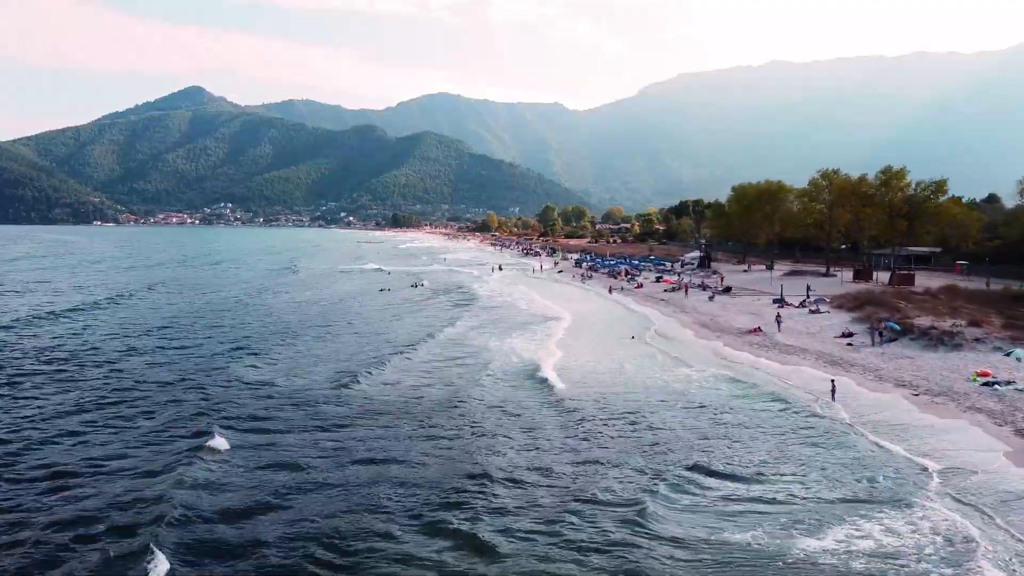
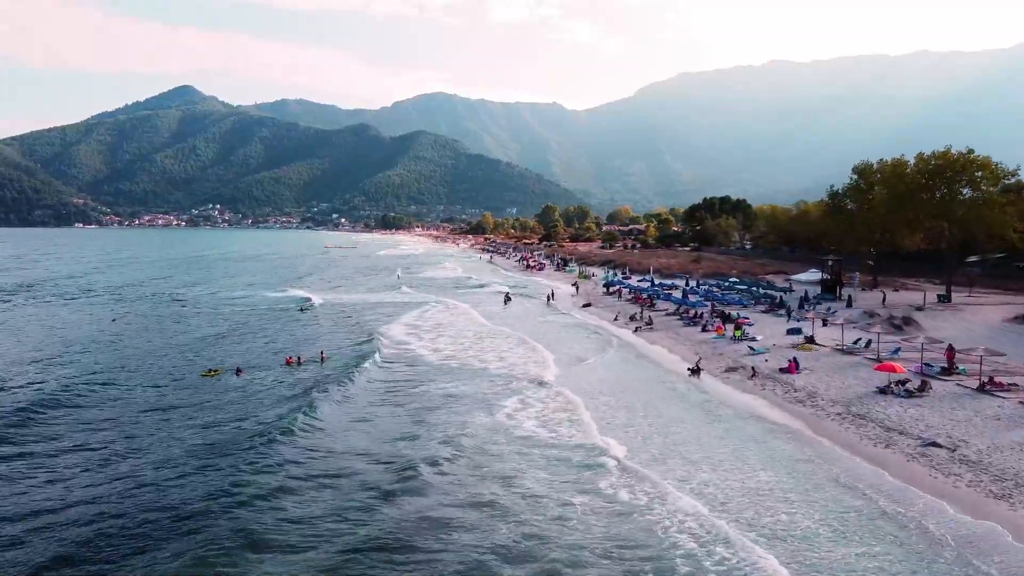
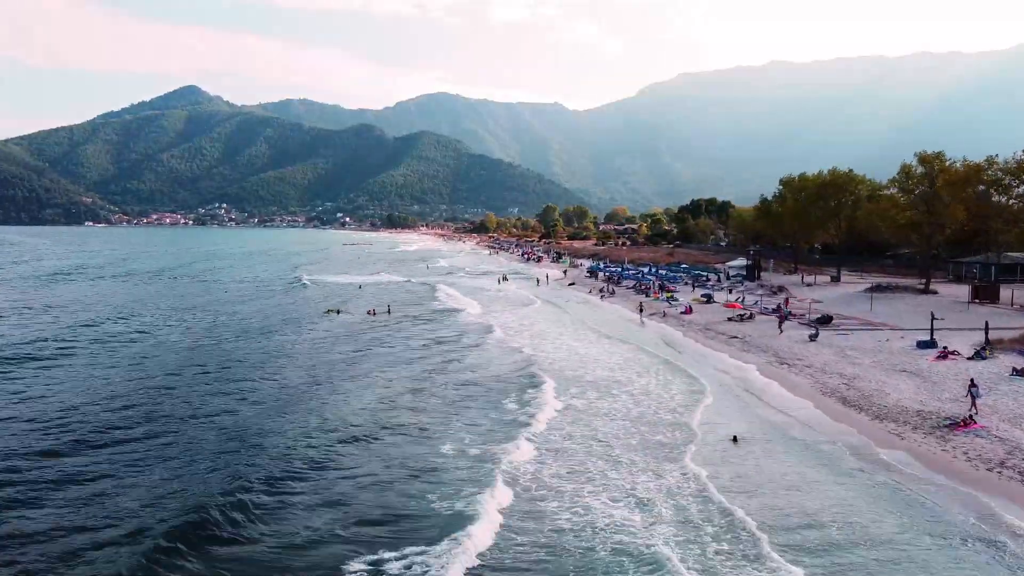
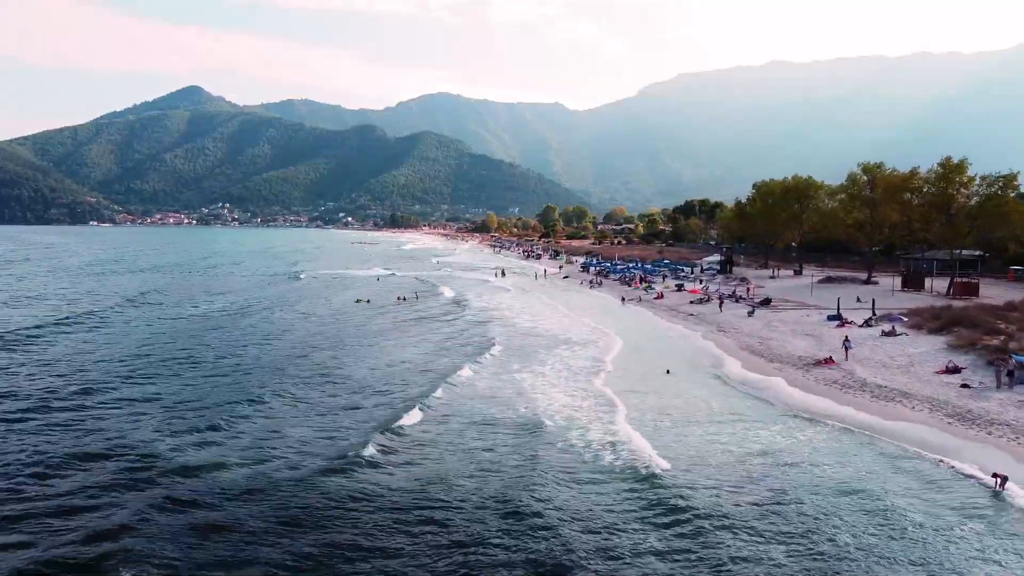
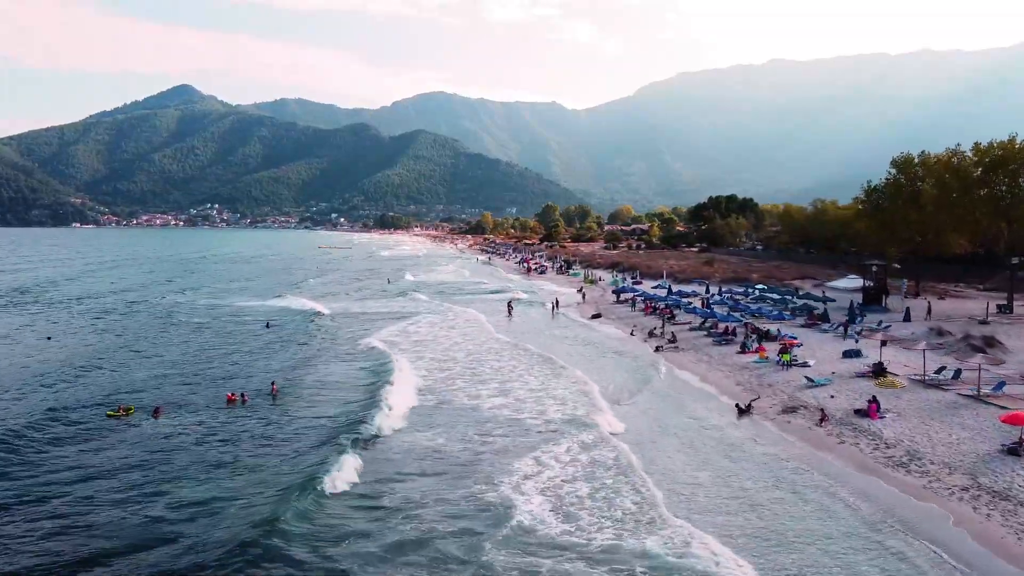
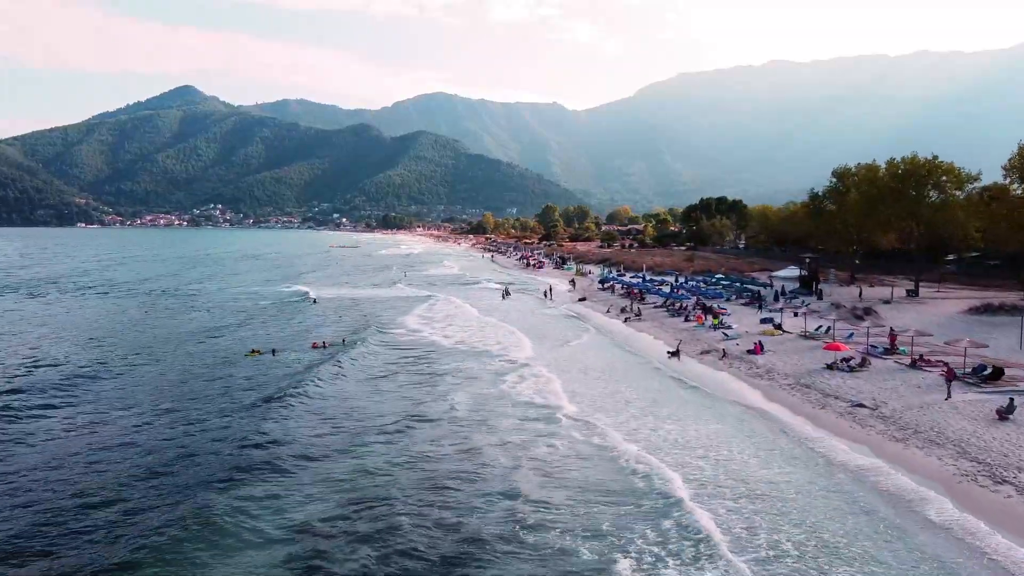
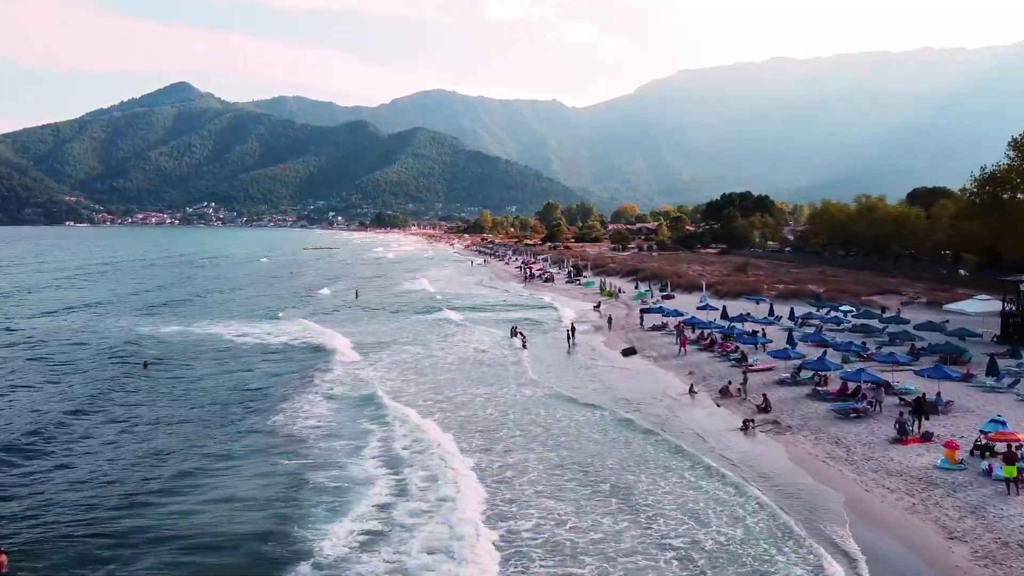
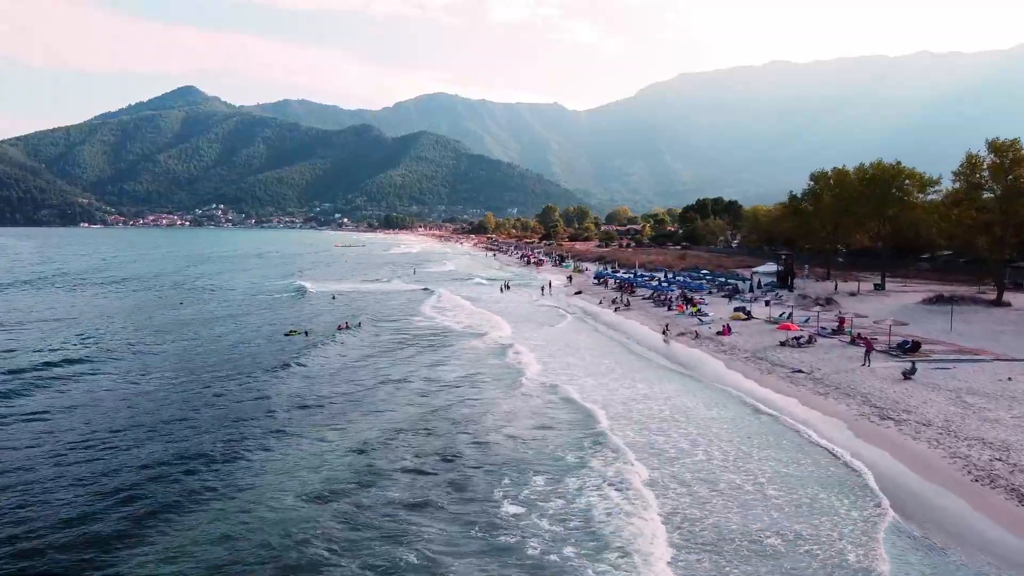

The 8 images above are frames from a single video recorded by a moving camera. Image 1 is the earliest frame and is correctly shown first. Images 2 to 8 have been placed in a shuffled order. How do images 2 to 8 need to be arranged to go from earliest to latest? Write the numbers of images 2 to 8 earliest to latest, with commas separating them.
4, 3, 8, 6, 2, 5, 7
